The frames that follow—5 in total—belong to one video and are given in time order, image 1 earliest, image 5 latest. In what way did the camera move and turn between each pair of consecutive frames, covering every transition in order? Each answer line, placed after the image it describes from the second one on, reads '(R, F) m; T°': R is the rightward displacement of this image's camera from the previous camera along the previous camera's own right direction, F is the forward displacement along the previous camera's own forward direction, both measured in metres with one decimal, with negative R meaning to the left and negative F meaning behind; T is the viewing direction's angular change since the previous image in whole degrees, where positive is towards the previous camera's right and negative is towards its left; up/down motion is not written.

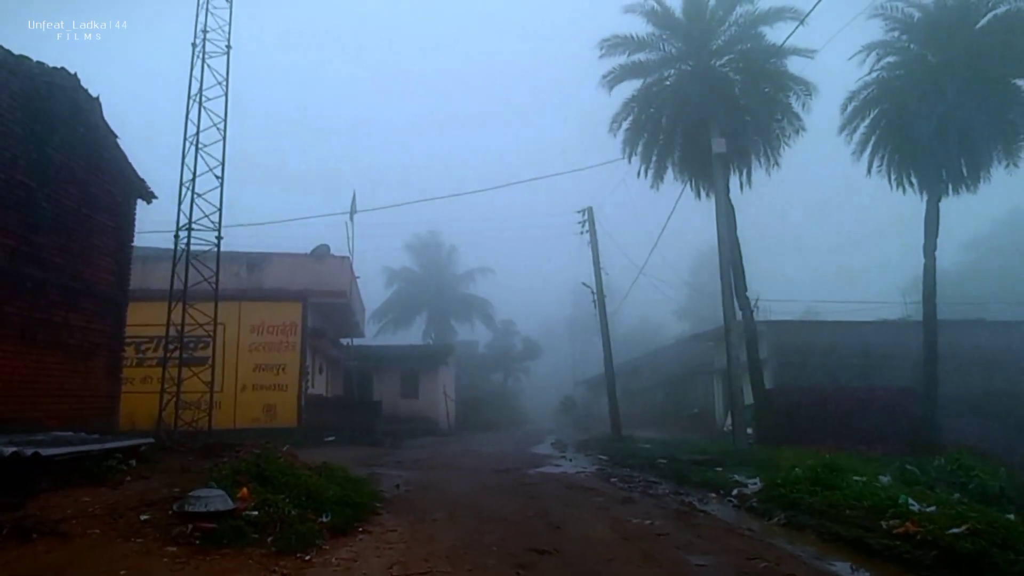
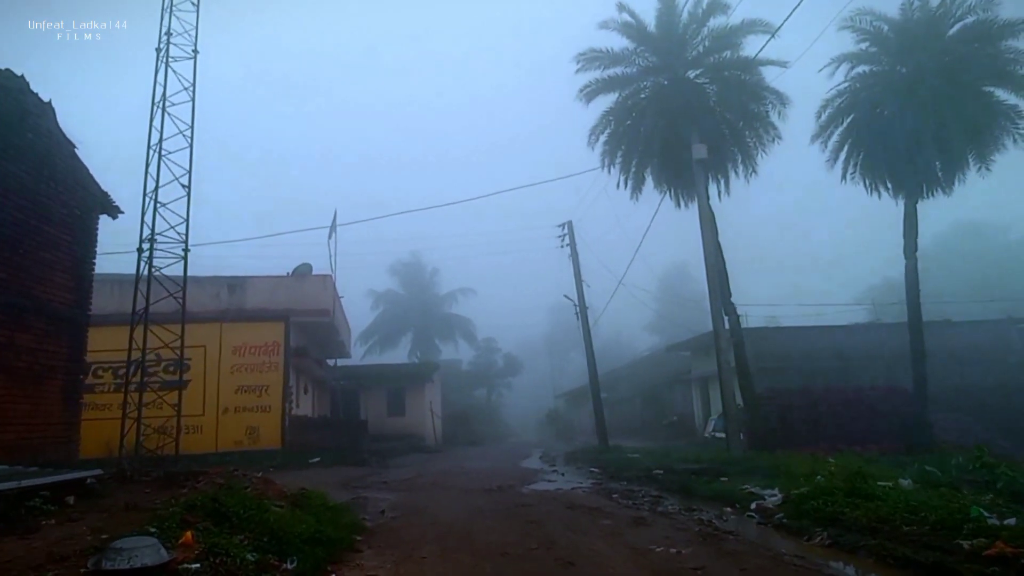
(-0.1, +0.7) m; +1°
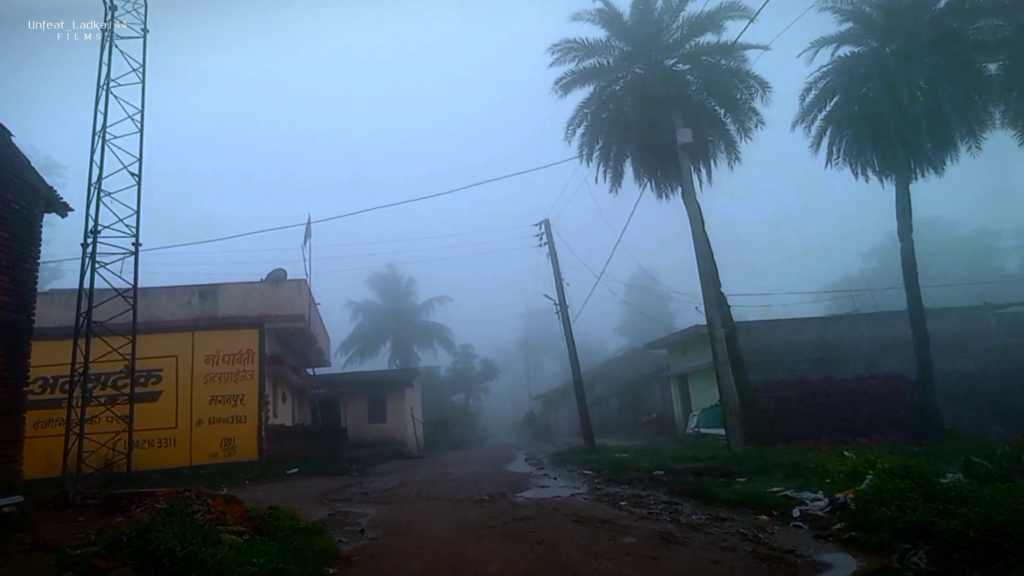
(-0.1, +1.0) m; +2°
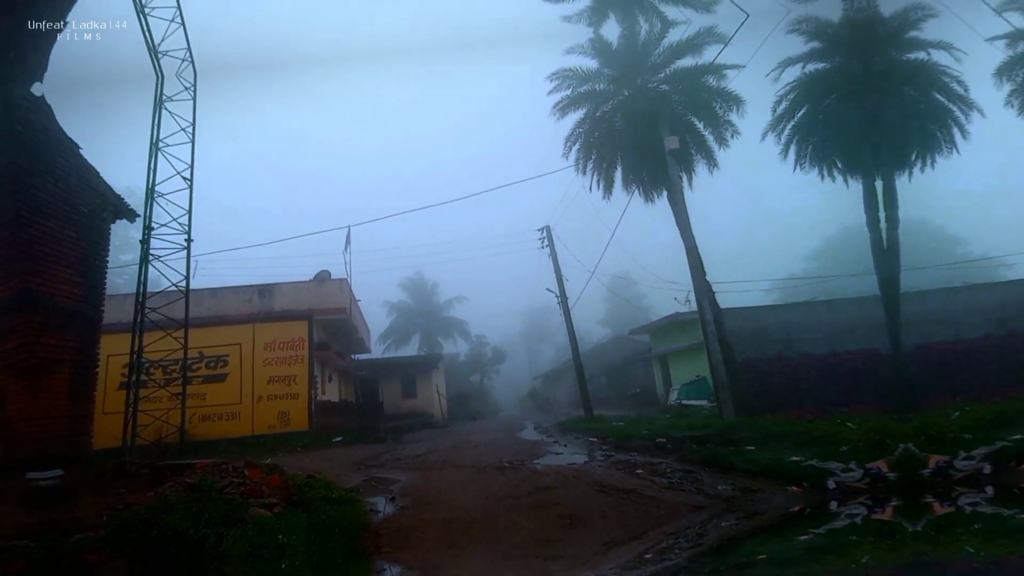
(0.0, -1.7) m; -1°
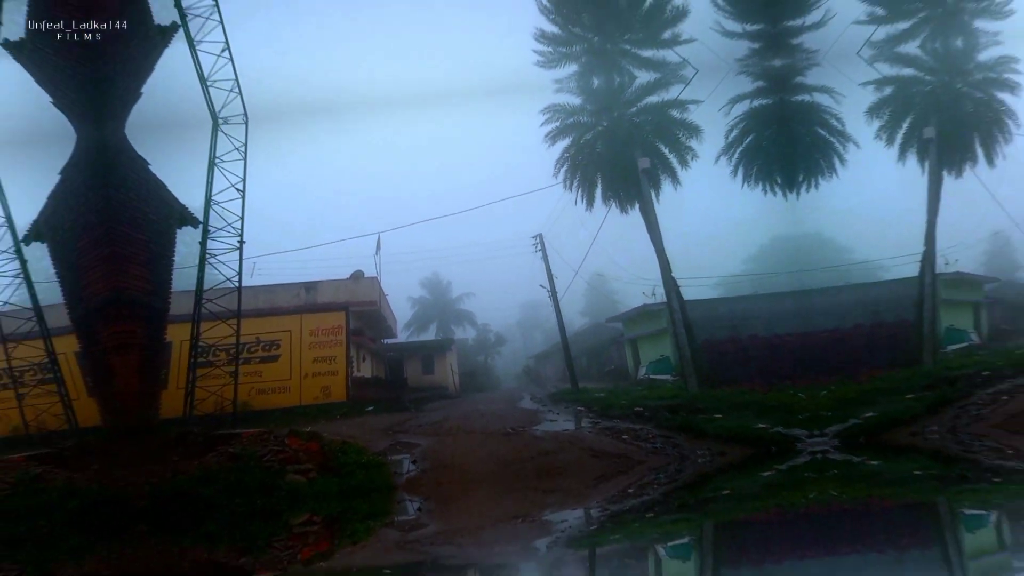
(+0.4, -2.9) m; -1°
